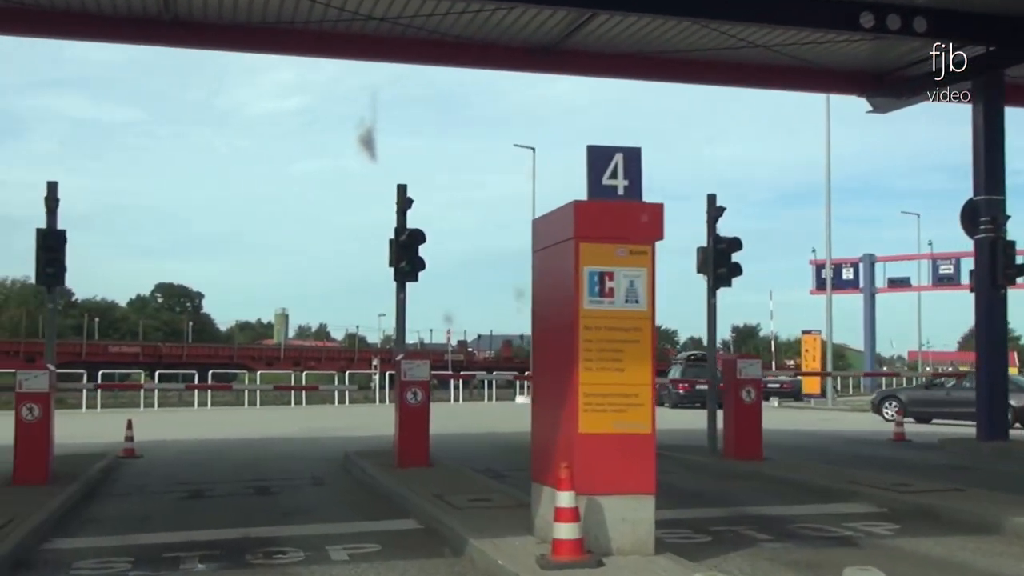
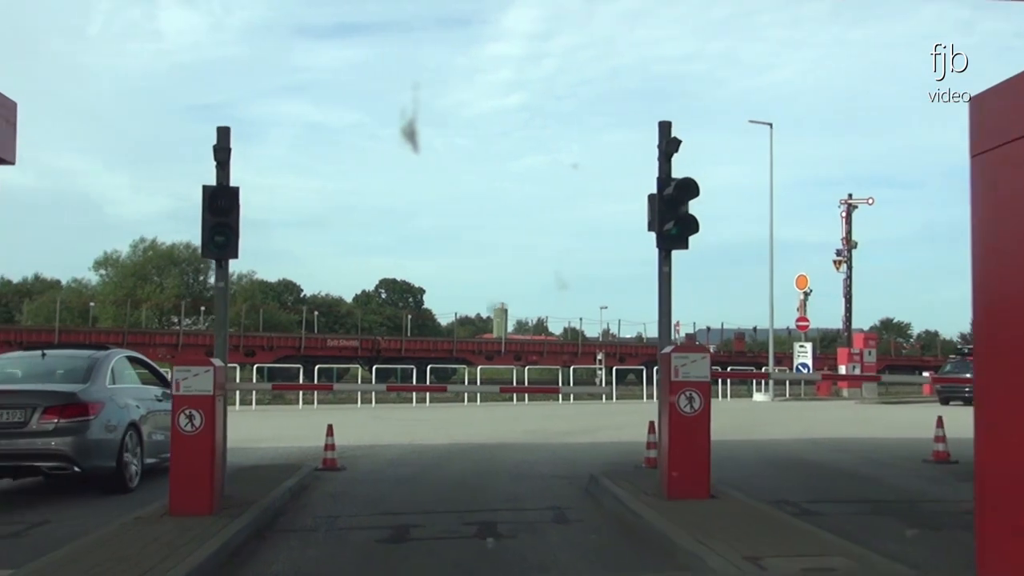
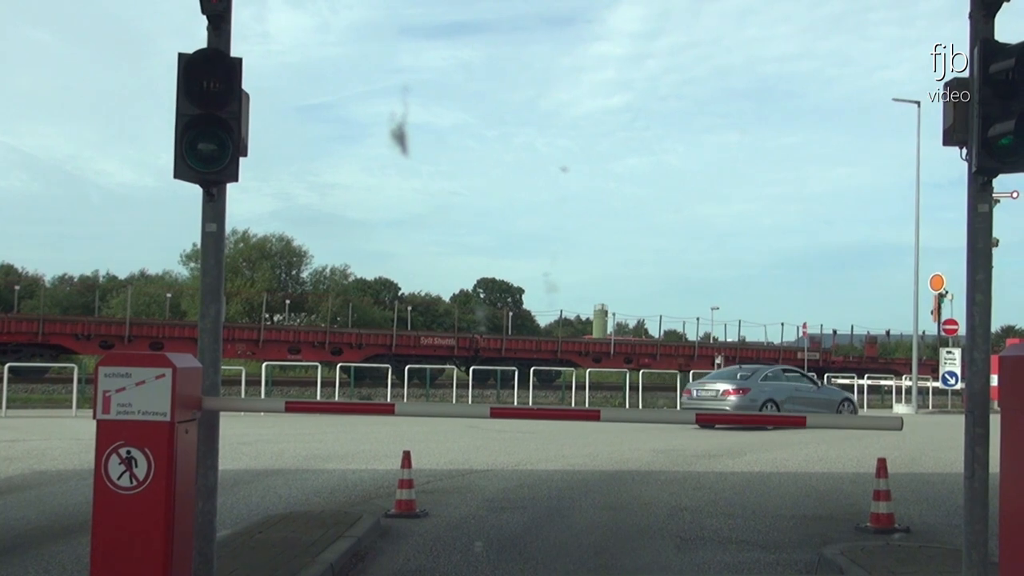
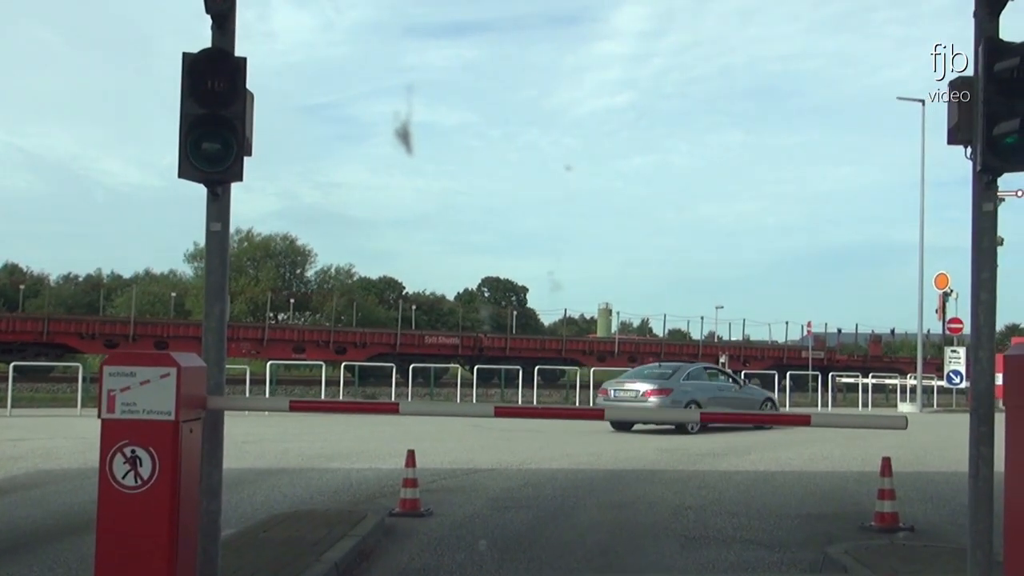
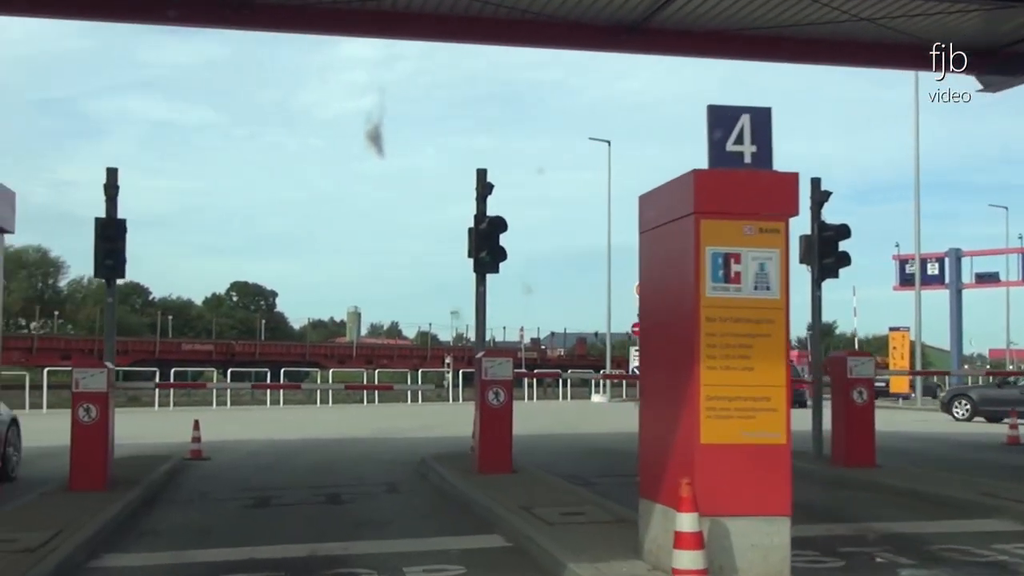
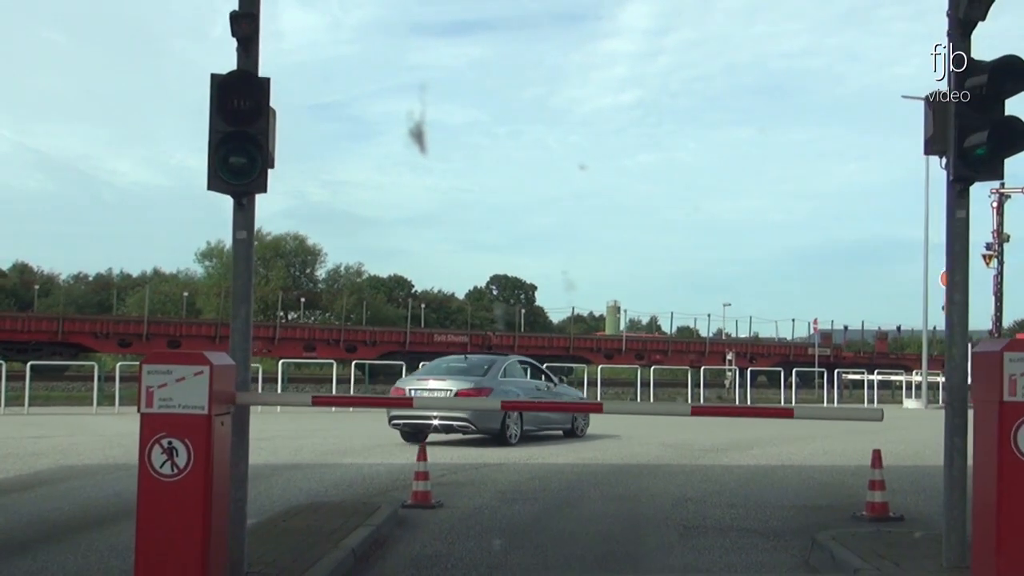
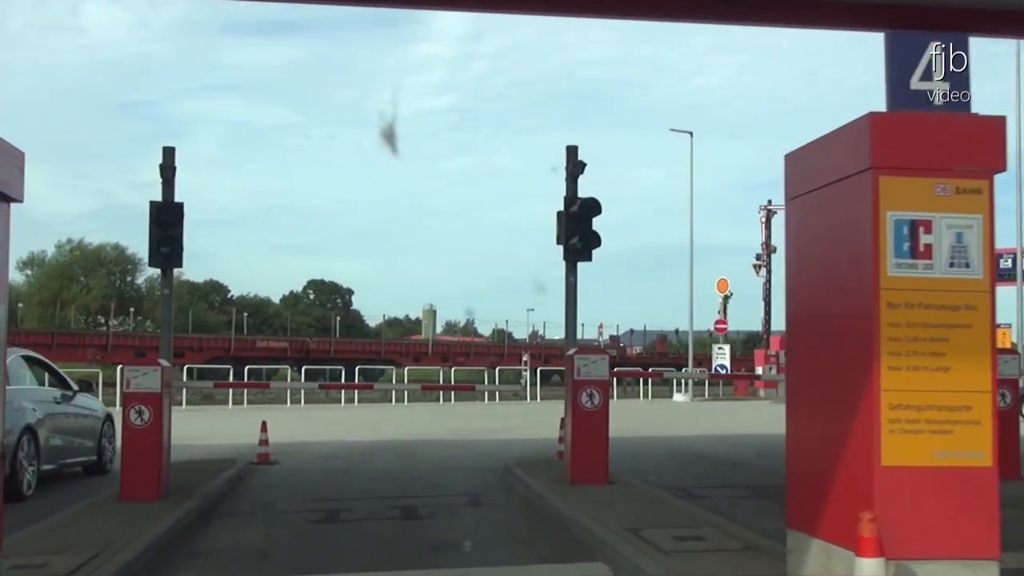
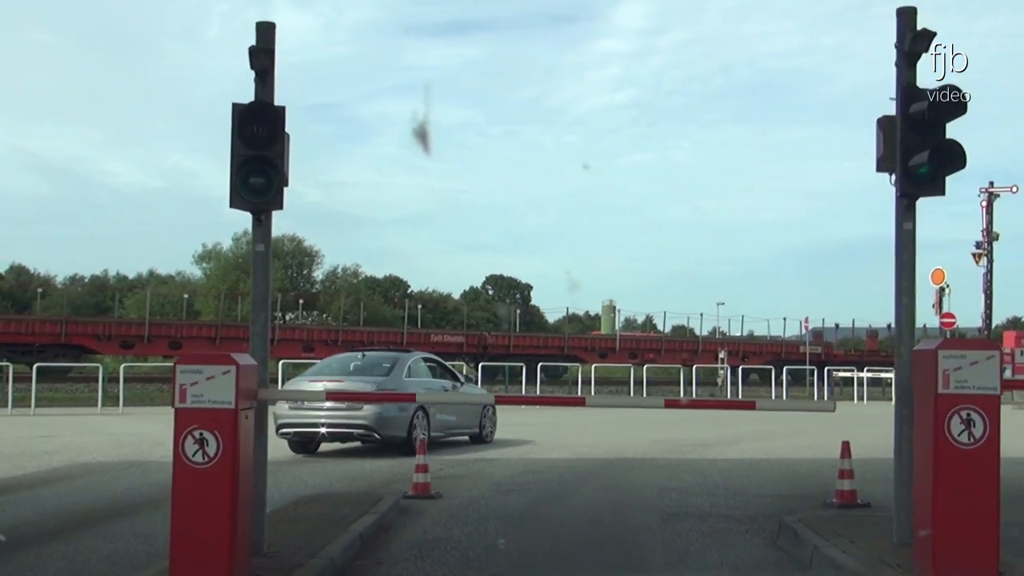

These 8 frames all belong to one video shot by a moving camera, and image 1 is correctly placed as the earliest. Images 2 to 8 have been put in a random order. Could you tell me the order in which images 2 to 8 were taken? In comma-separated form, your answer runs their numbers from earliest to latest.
5, 7, 2, 8, 6, 4, 3
